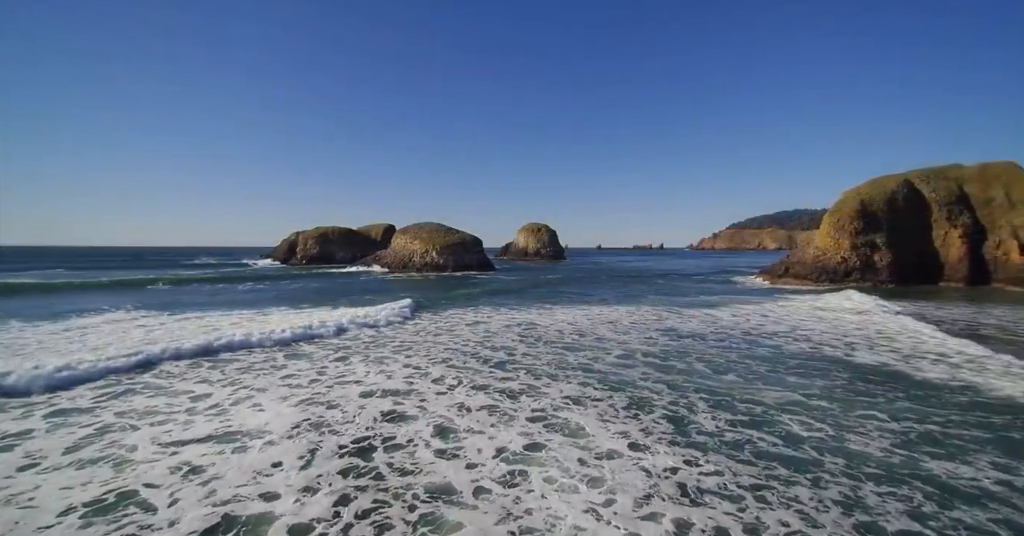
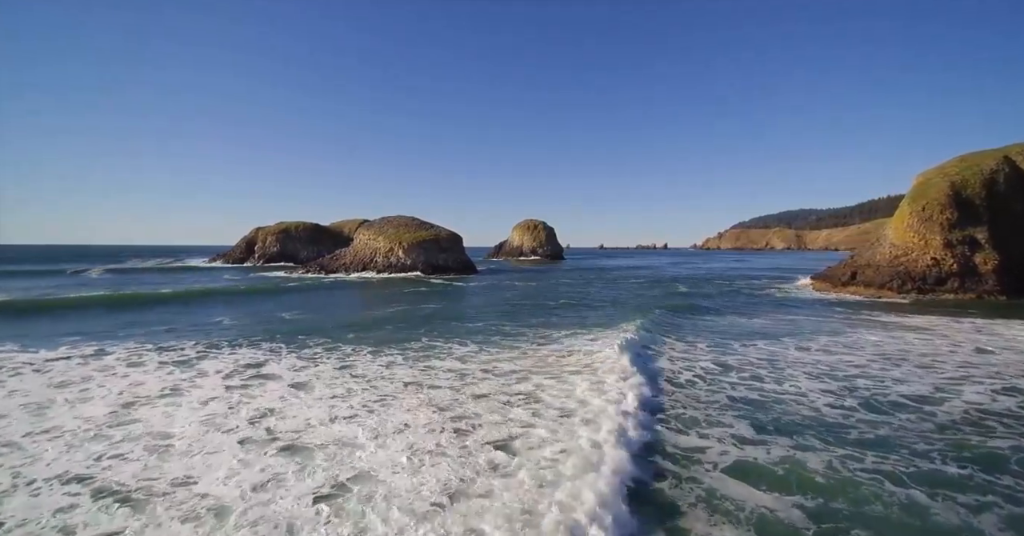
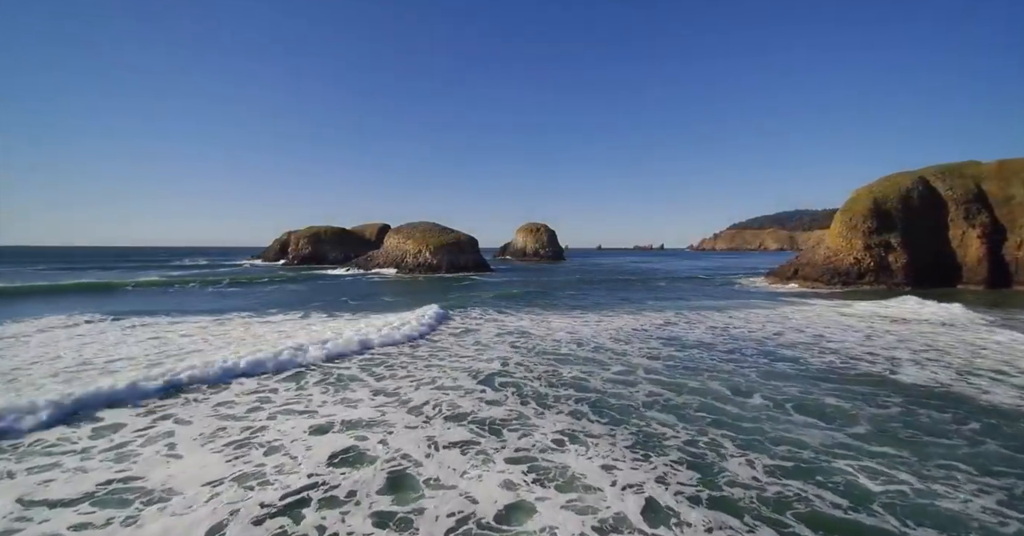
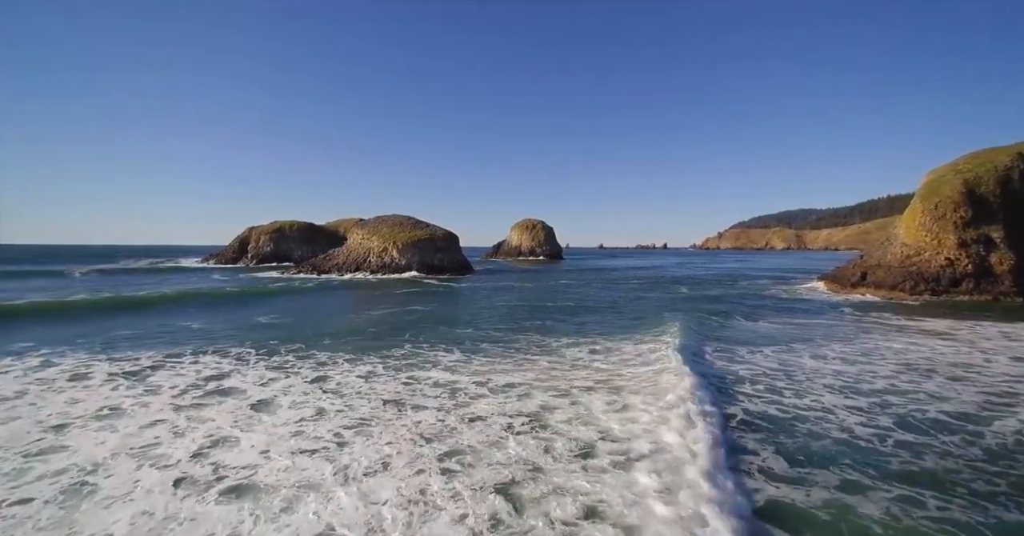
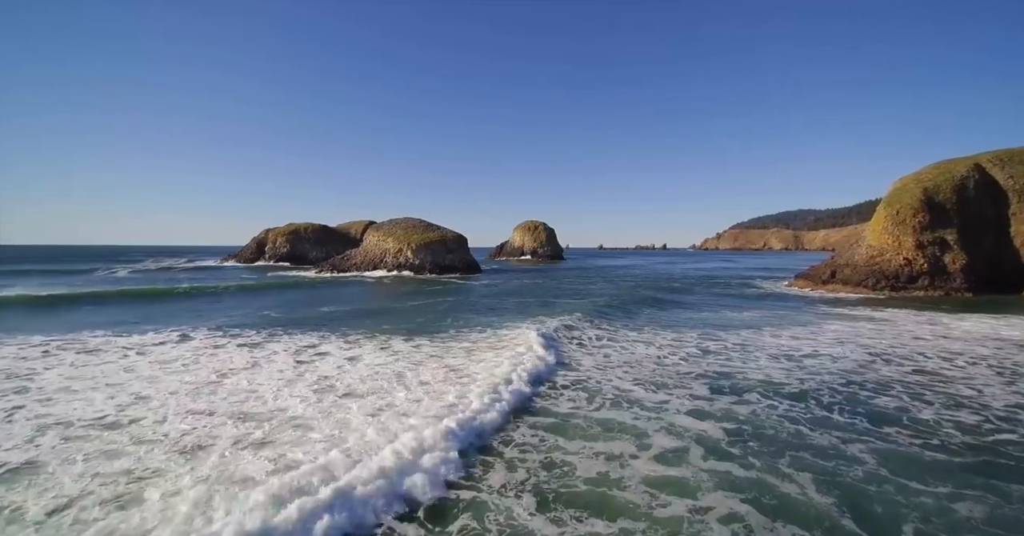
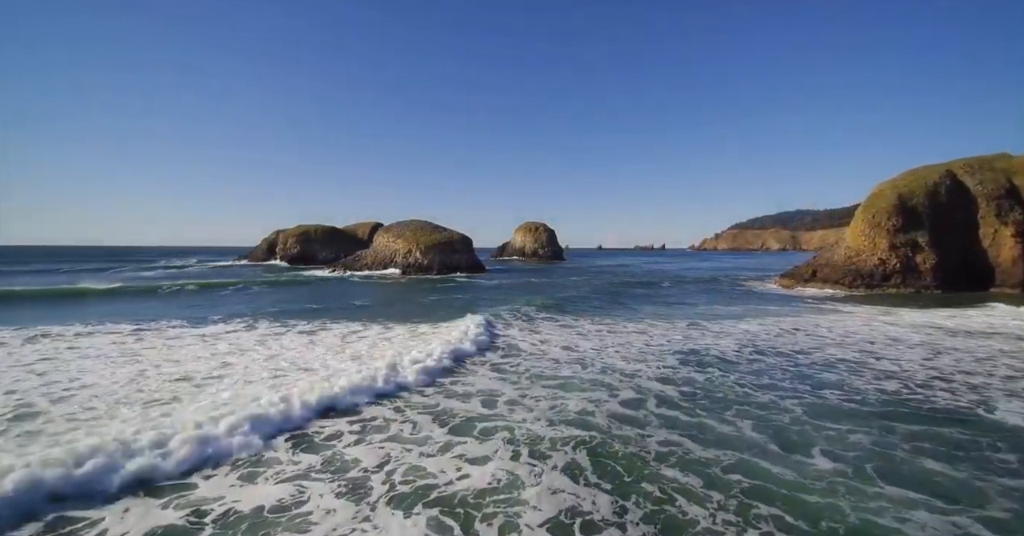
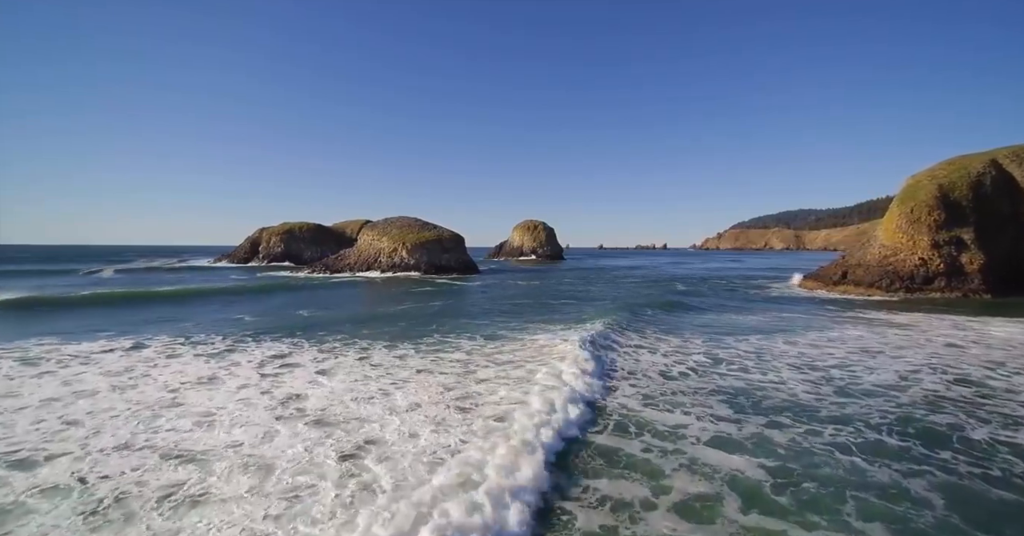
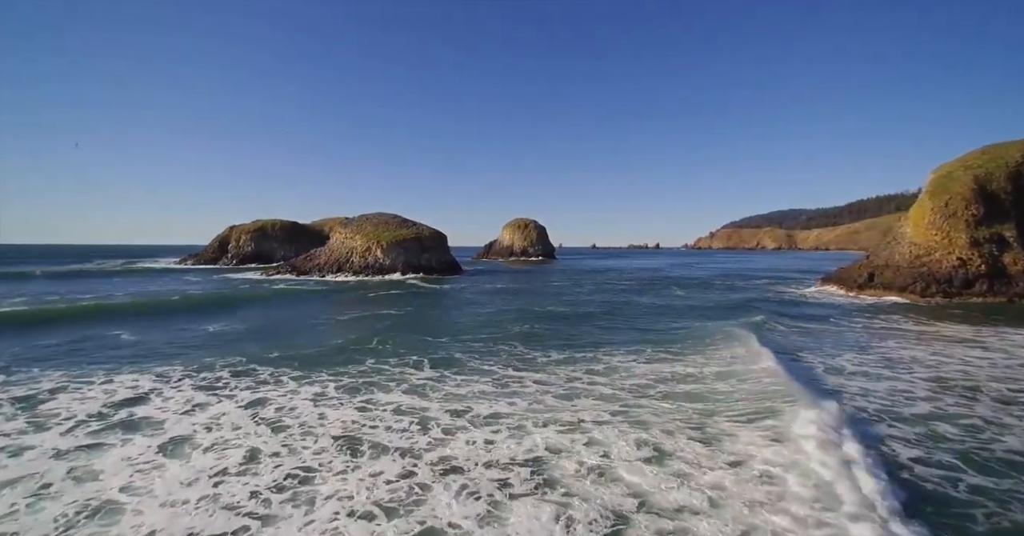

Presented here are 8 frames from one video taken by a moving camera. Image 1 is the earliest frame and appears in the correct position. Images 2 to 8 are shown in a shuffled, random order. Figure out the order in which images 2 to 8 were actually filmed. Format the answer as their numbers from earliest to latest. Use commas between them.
3, 6, 5, 7, 2, 4, 8
